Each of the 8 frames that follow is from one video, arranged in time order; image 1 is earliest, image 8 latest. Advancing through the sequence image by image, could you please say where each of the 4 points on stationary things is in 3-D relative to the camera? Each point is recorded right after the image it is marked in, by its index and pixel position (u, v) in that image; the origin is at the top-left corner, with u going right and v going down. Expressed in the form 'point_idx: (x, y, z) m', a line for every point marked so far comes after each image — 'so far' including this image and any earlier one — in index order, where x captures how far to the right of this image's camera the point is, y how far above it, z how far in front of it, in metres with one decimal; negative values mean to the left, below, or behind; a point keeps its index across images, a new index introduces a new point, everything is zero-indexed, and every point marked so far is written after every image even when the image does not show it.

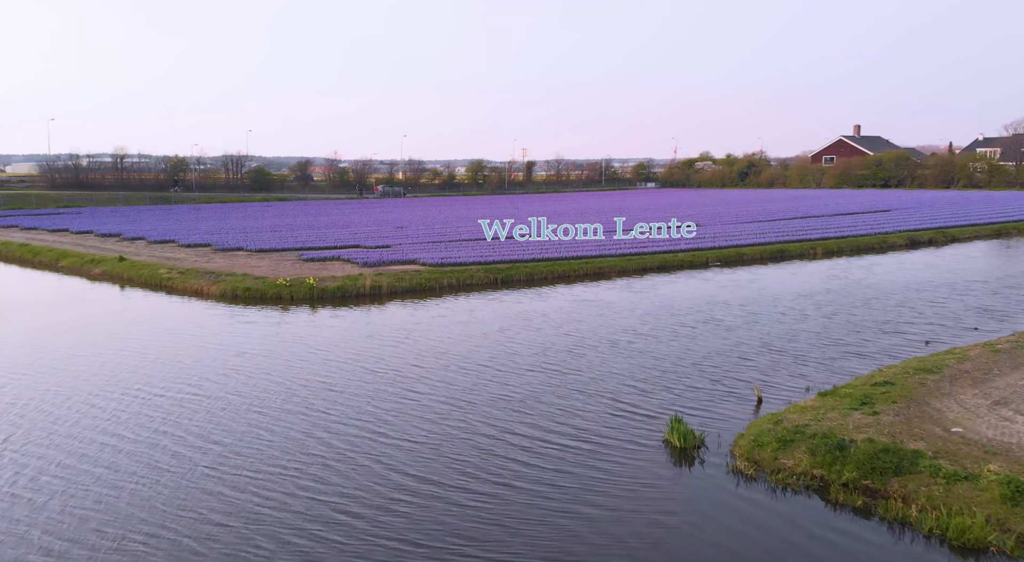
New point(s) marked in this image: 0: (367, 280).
0: (-3.3, 0.0, +19.4) m
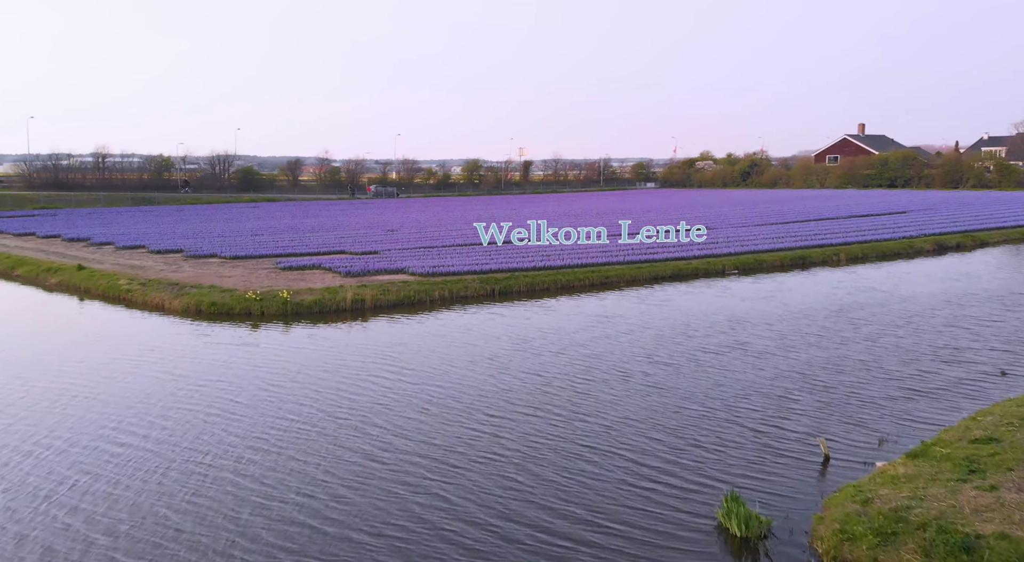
0: (-3.4, -0.2, +17.3) m
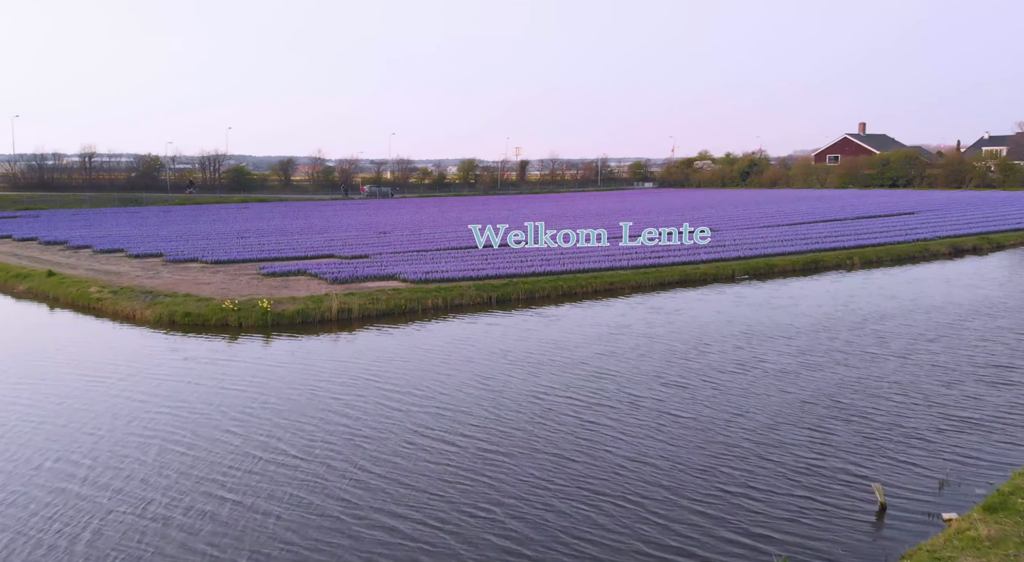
0: (-3.4, -0.4, +16.1) m
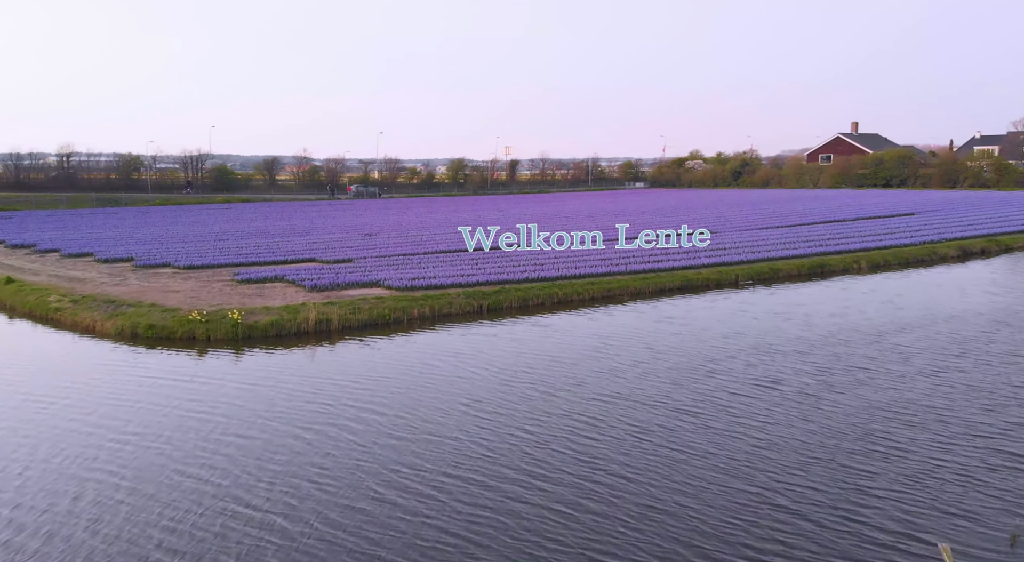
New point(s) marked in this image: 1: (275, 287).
0: (-3.5, -0.5, +14.9) m
1: (-4.8, -0.1, +17.2) m
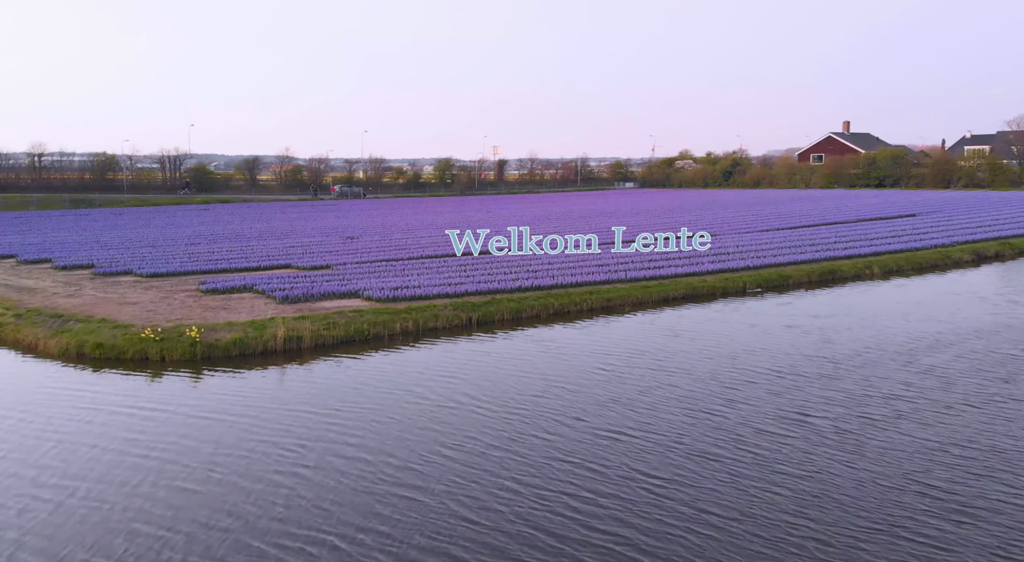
0: (-3.6, -0.7, +13.3) m
1: (-5.0, -0.3, +15.6) m
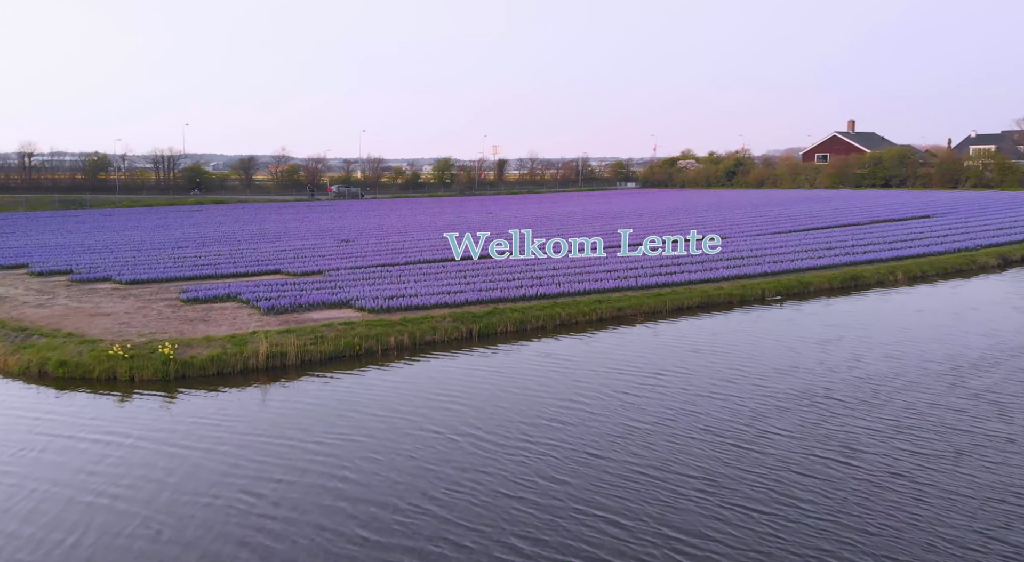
0: (-3.6, -0.9, +12.2) m
1: (-4.9, -0.5, +14.5) m
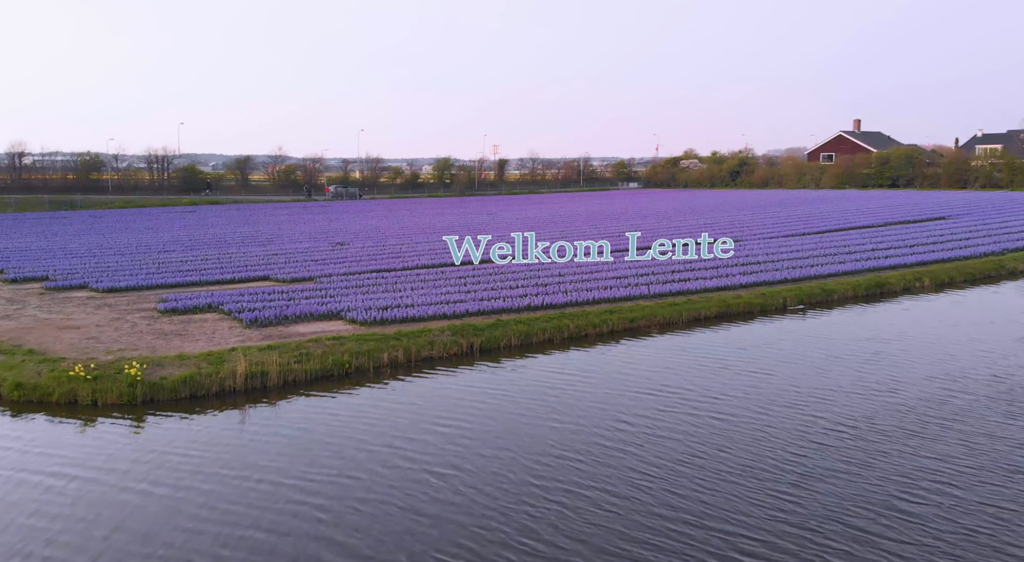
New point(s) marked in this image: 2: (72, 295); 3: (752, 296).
0: (-3.5, -1.0, +11.0) m
1: (-4.8, -0.6, +13.3) m
2: (-8.6, -0.3, +16.5) m
3: (+4.6, -0.3, +16.4) m
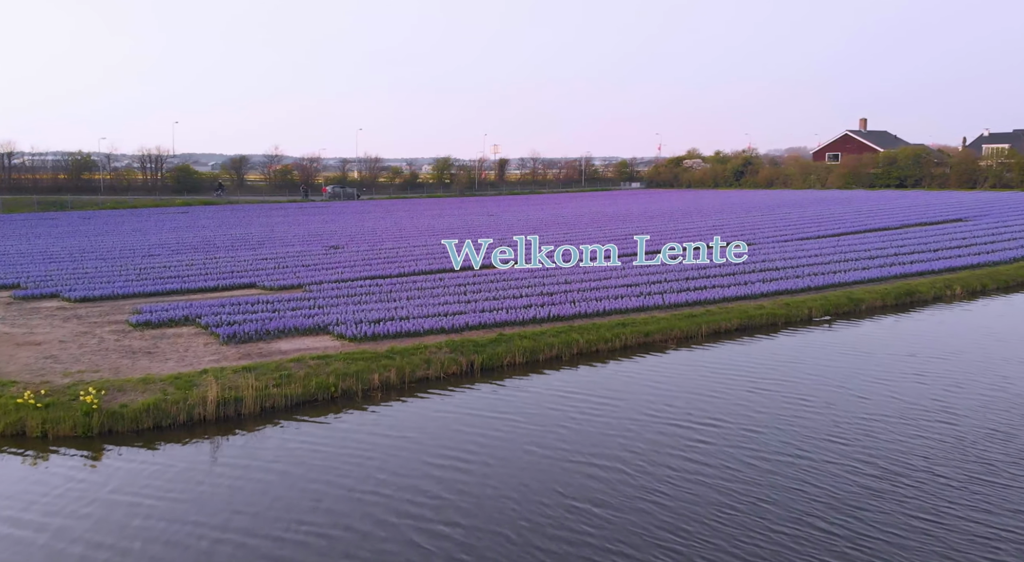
0: (-3.5, -1.2, +9.8) m
1: (-4.8, -0.8, +12.1) m
2: (-8.6, -0.4, +15.3) m
3: (+4.7, -0.5, +15.2) m
